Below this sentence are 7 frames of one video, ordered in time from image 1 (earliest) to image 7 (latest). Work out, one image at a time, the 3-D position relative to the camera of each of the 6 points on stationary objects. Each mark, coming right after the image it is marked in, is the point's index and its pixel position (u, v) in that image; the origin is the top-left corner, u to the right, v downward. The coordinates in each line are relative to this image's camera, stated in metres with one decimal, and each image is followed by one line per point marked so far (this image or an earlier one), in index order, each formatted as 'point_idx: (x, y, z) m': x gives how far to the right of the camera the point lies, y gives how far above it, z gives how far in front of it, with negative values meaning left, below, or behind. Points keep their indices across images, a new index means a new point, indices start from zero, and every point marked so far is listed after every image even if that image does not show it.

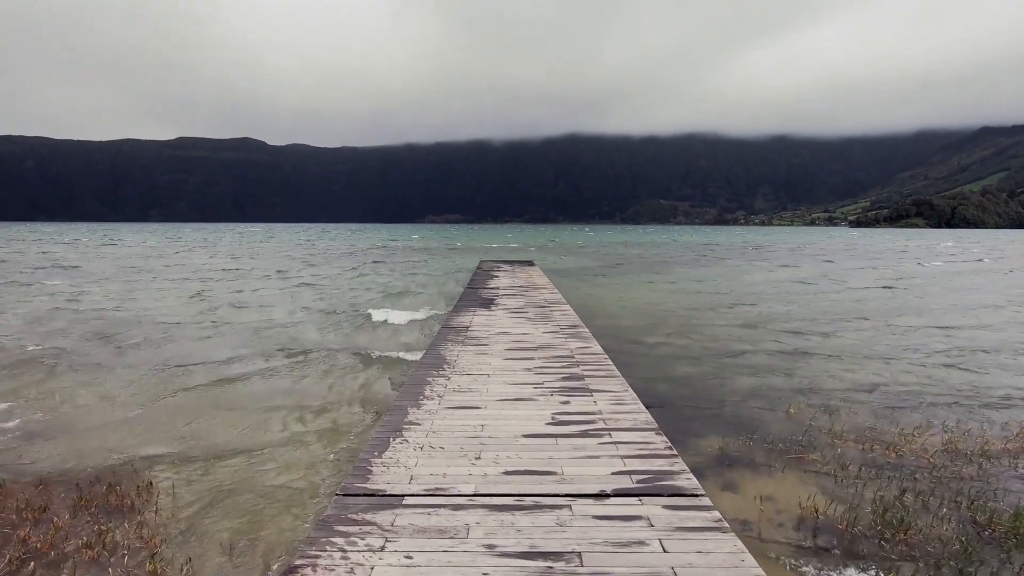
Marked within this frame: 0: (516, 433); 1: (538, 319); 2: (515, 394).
0: (0.0, -1.7, +5.8) m
1: (+0.7, -0.8, +12.1) m
2: (0.0, -1.6, +7.0) m
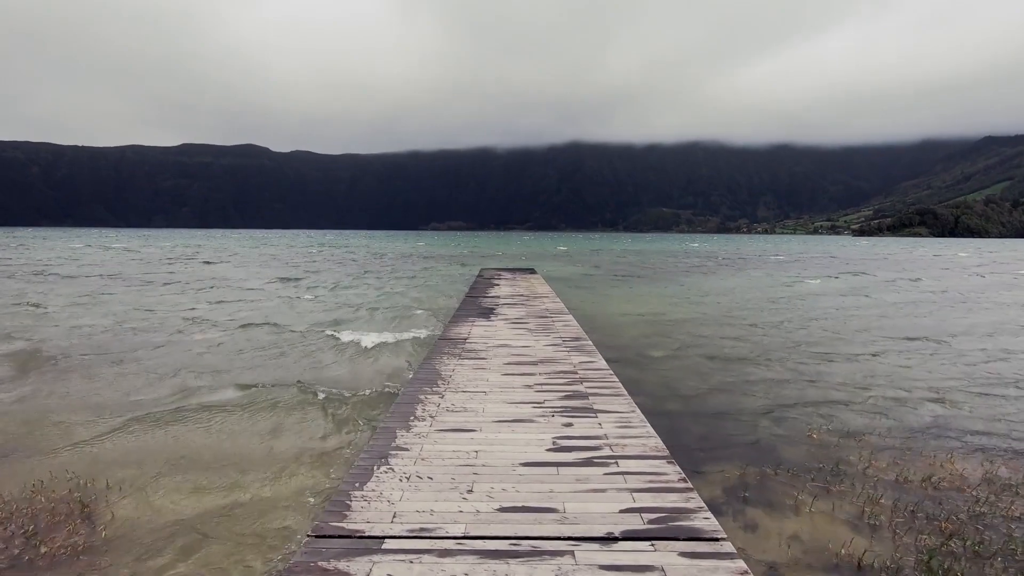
0: (0.0, -1.9, +5.2) m
1: (+0.7, -1.0, +11.6) m
2: (0.0, -1.7, +6.5) m
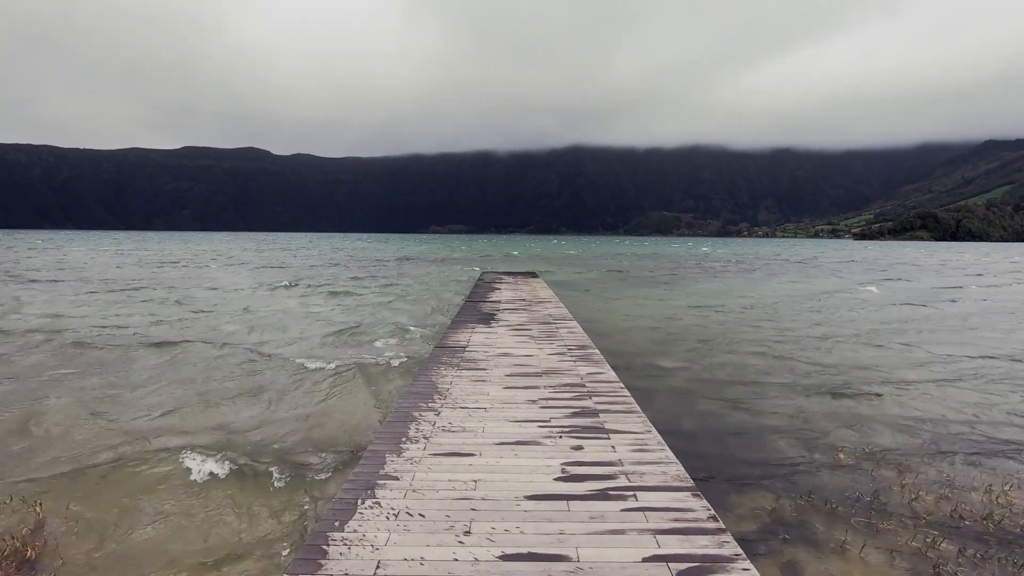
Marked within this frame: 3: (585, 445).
0: (0.0, -2.0, +4.6) m
1: (+0.7, -1.1, +11.0) m
2: (+0.1, -1.8, +5.9) m
3: (+0.9, -1.8, +5.6) m
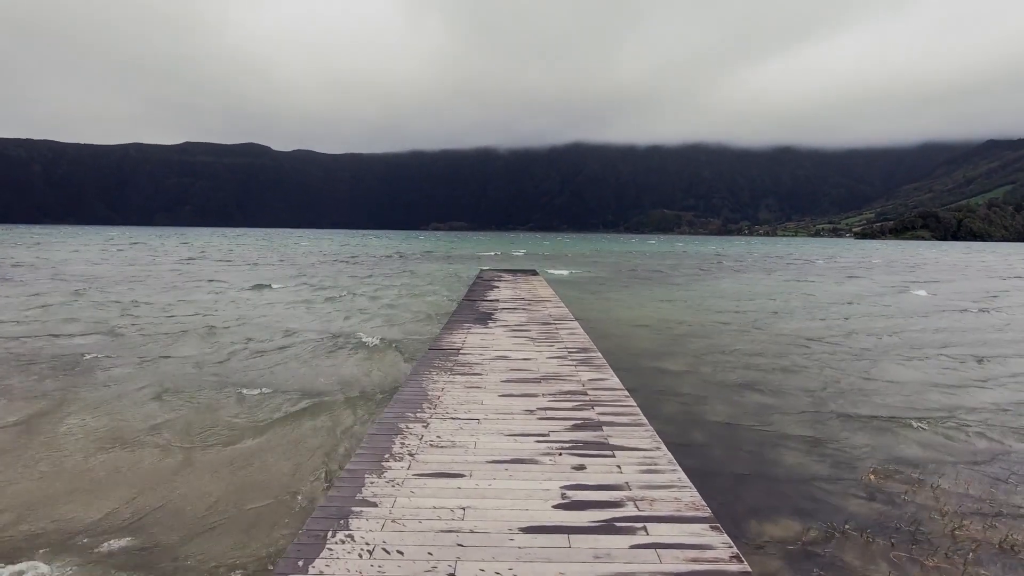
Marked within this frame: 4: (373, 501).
0: (0.0, -2.0, +4.0) m
1: (+0.7, -1.1, +10.4) m
2: (0.0, -1.8, +5.3) m
3: (+0.8, -1.9, +5.0) m
4: (-1.3, -1.9, +4.3) m
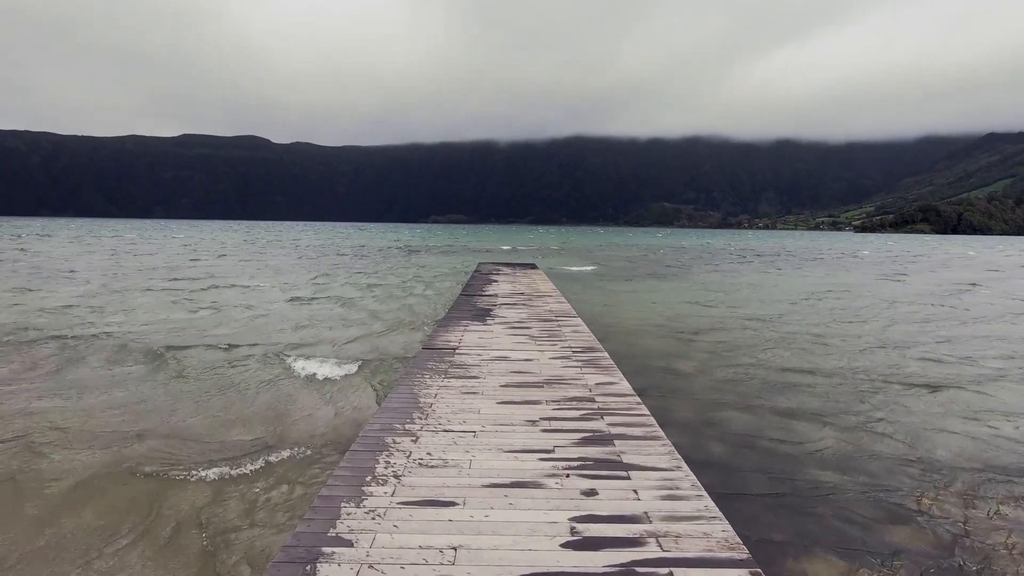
0: (0.0, -2.0, +3.4) m
1: (+0.7, -1.0, +9.7) m
2: (0.0, -1.8, +4.6) m
3: (+0.8, -1.8, +4.4) m
4: (-1.3, -1.9, +3.6) m
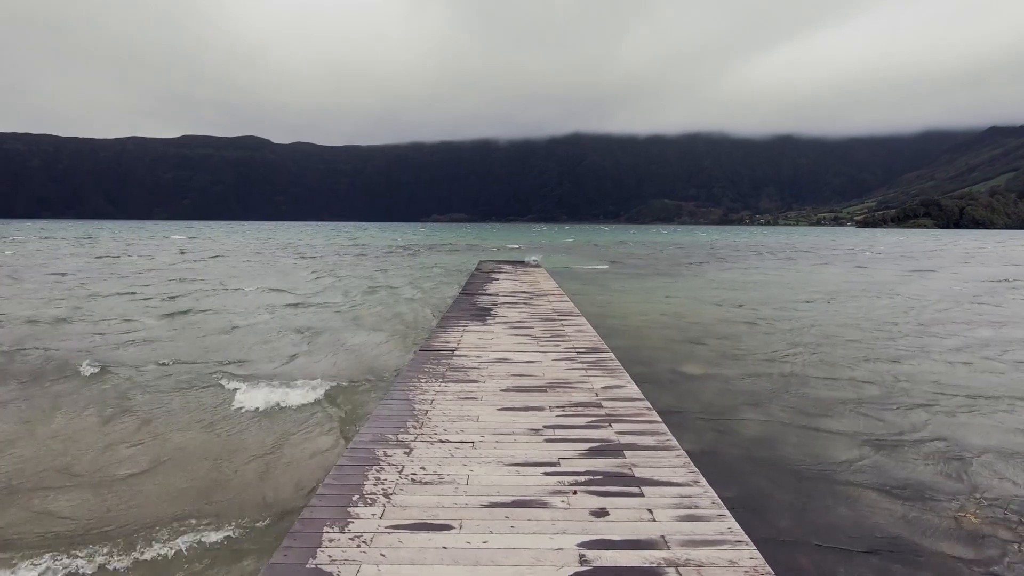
0: (0.0, -2.0, +3.0) m
1: (+0.7, -1.0, +9.3) m
2: (0.0, -1.8, +4.2) m
3: (+0.8, -1.8, +3.9) m
4: (-1.2, -1.9, +3.2) m
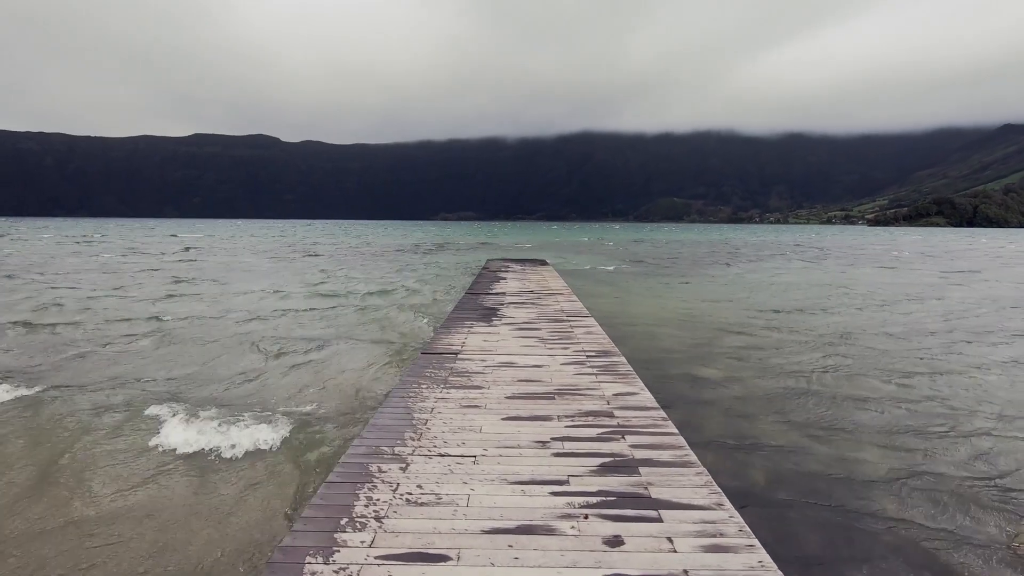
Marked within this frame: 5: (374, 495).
0: (0.0, -2.0, +2.6) m
1: (+0.8, -1.0, +8.9) m
2: (0.0, -1.8, +3.8) m
3: (+0.8, -1.8, +3.5) m
4: (-1.2, -1.9, +2.9) m
5: (-1.2, -1.7, +4.0) m
